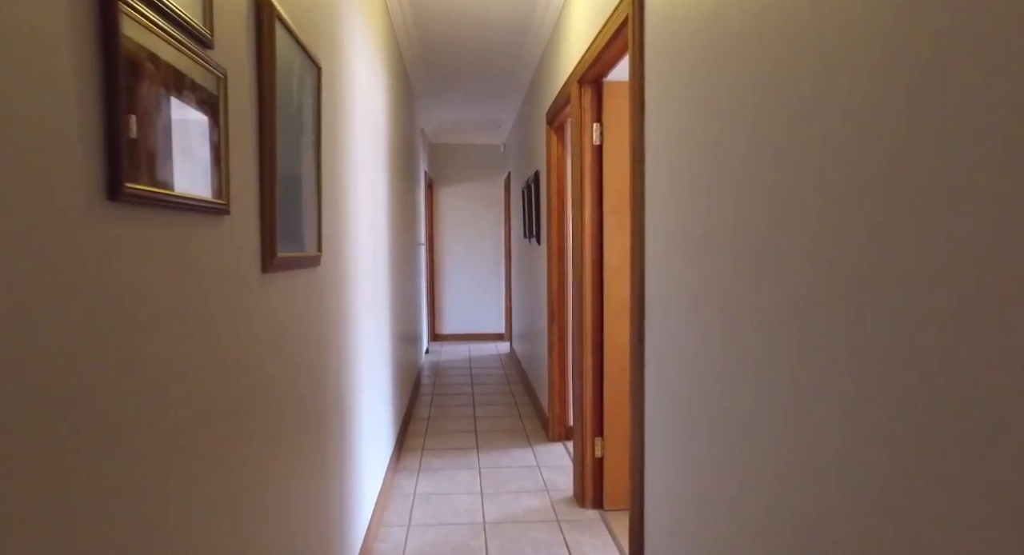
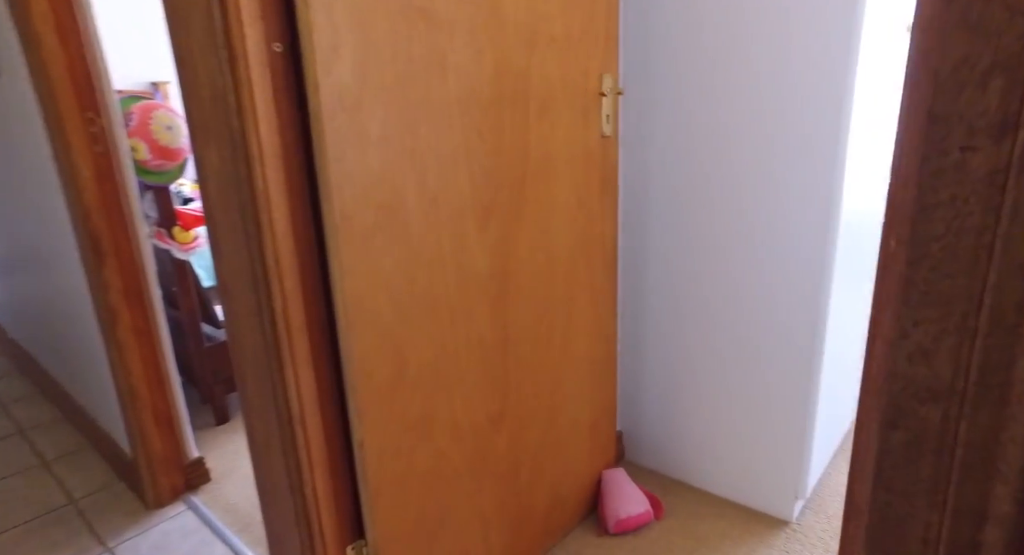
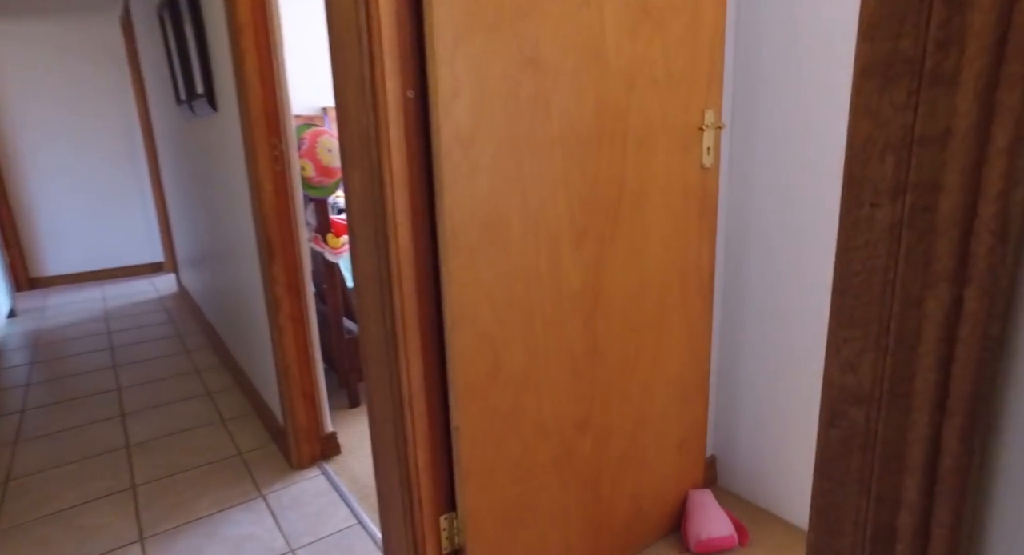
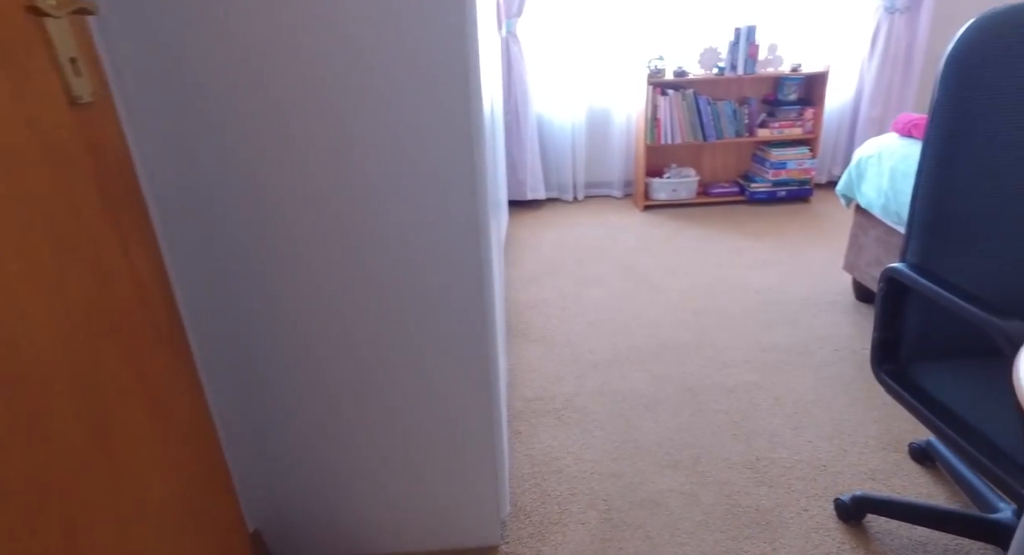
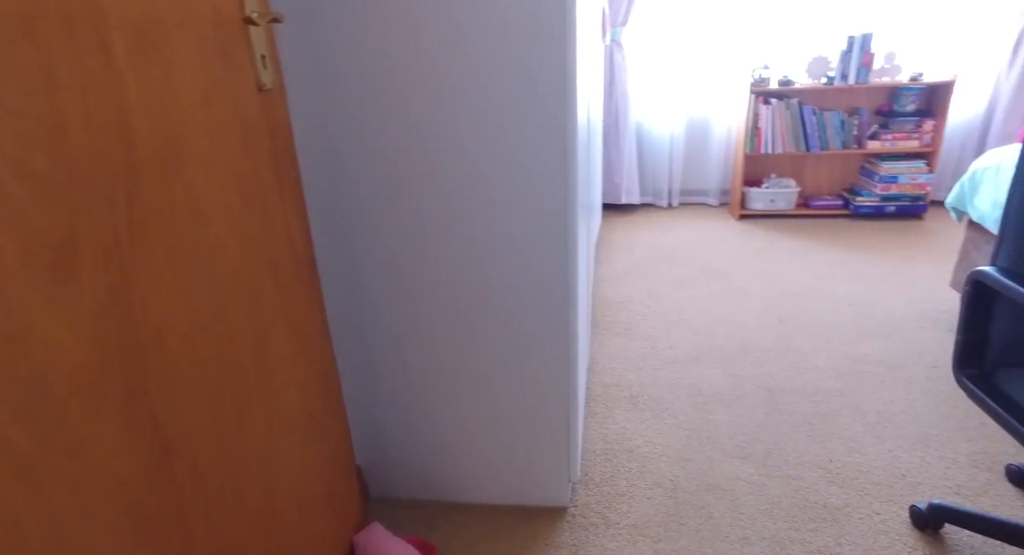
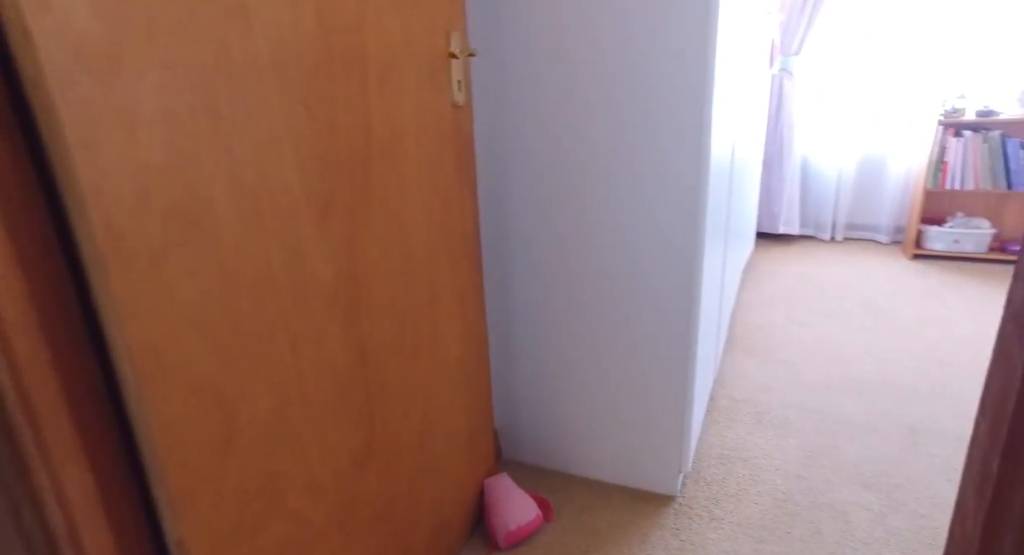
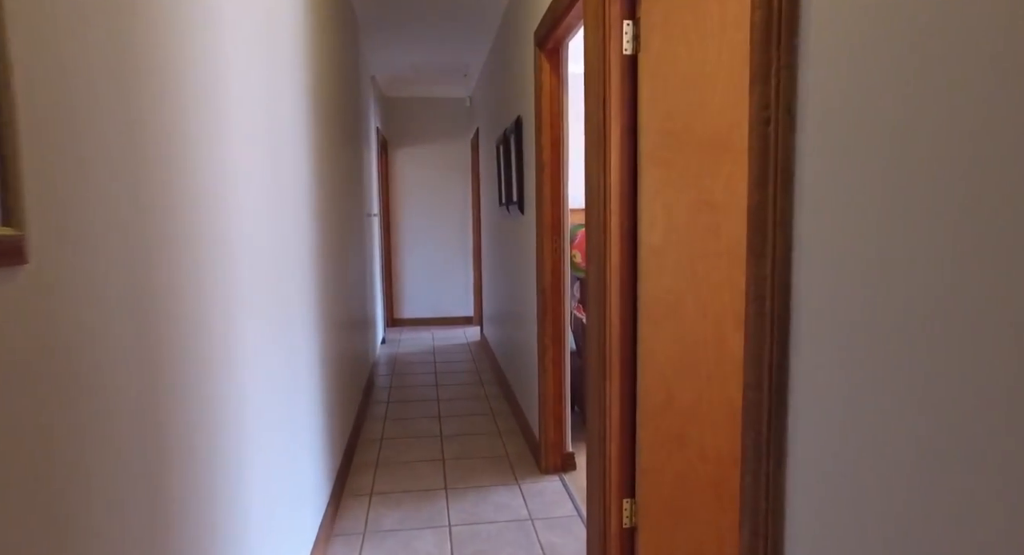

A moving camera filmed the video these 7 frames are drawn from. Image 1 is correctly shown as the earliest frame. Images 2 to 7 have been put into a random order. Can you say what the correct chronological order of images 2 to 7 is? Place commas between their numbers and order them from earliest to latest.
7, 3, 2, 6, 5, 4
